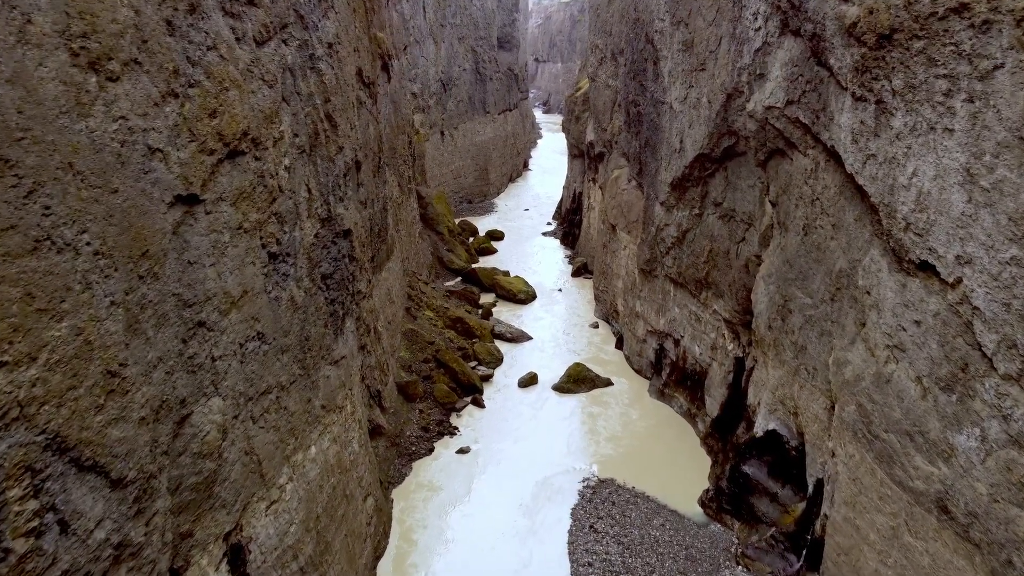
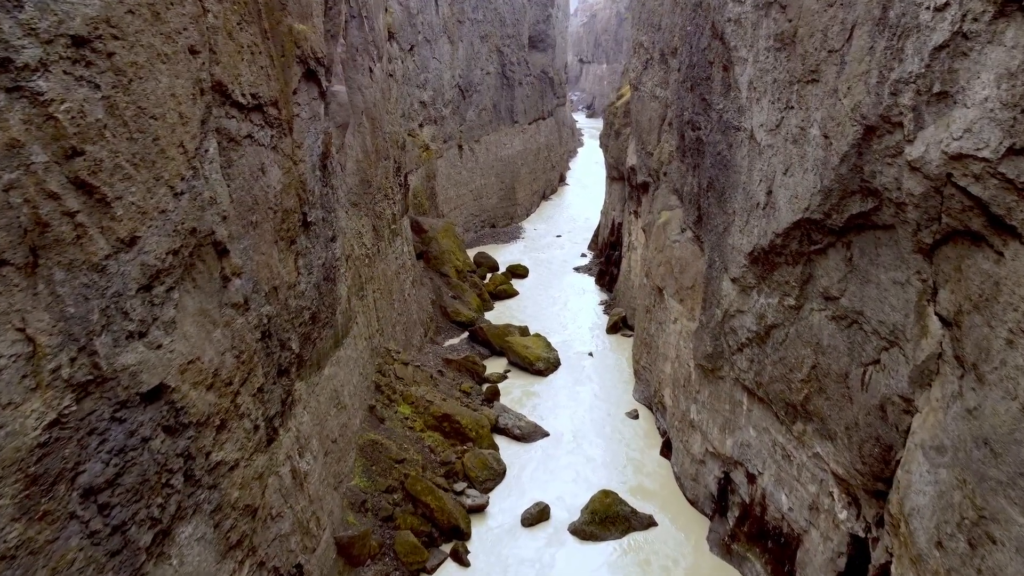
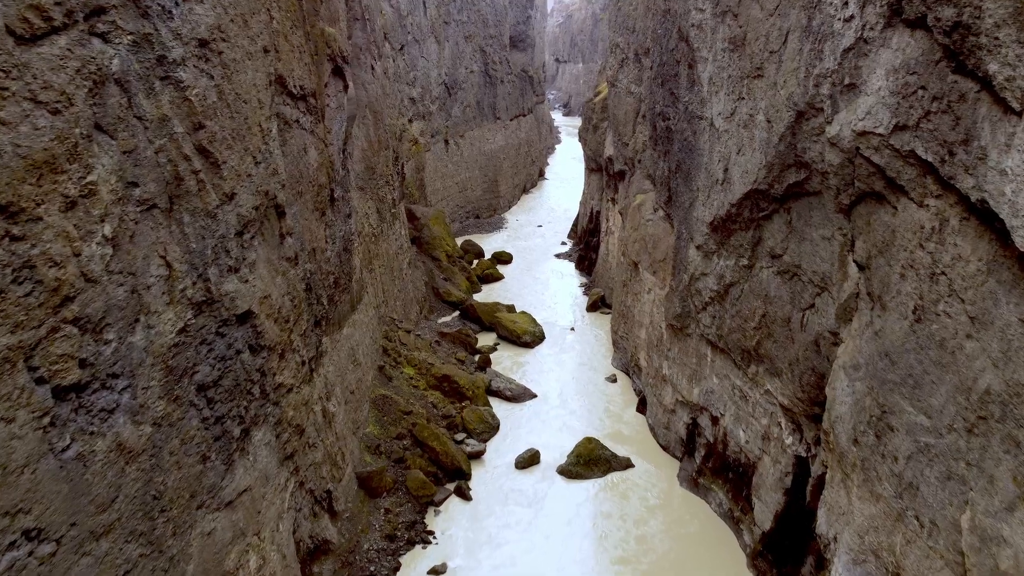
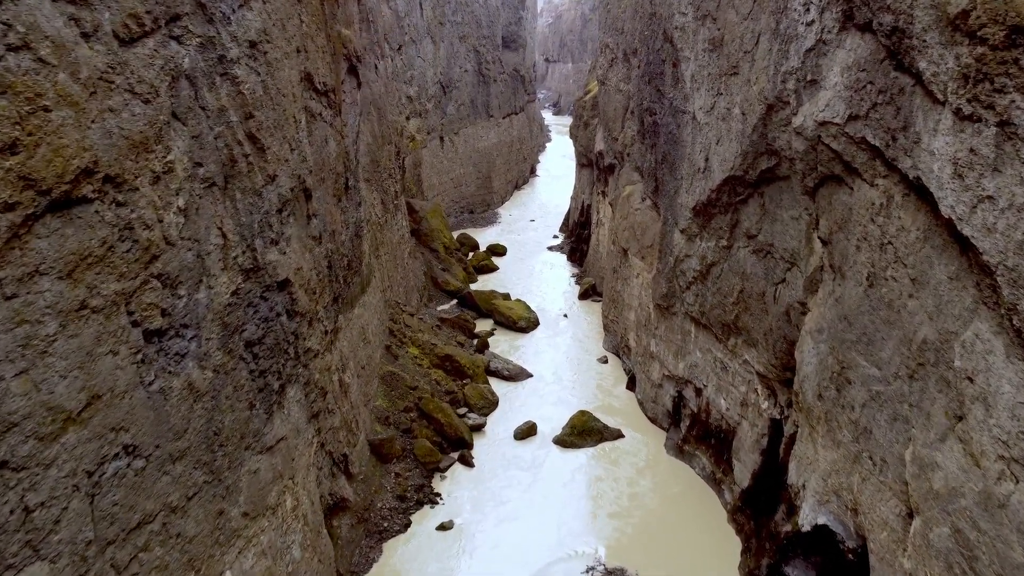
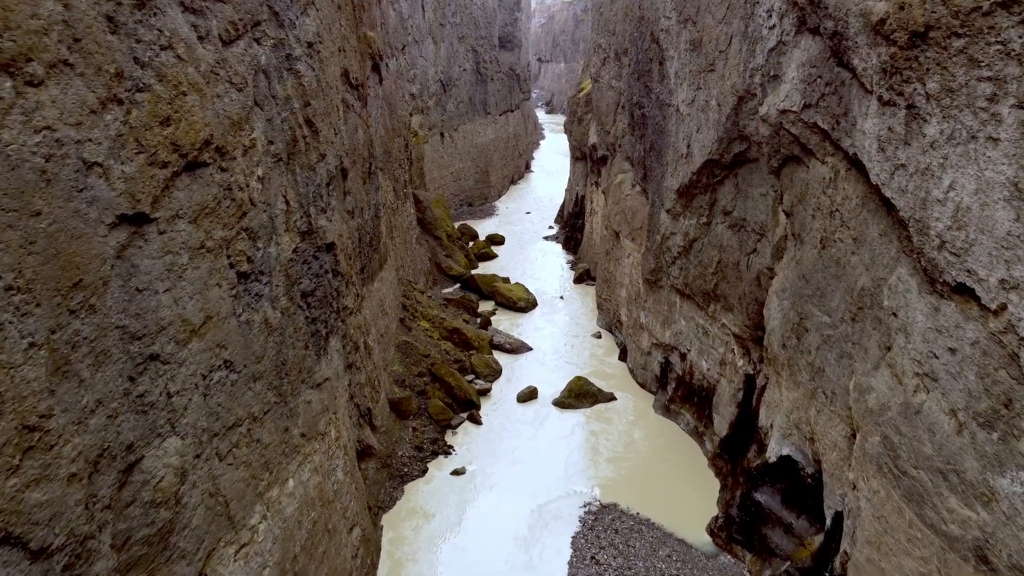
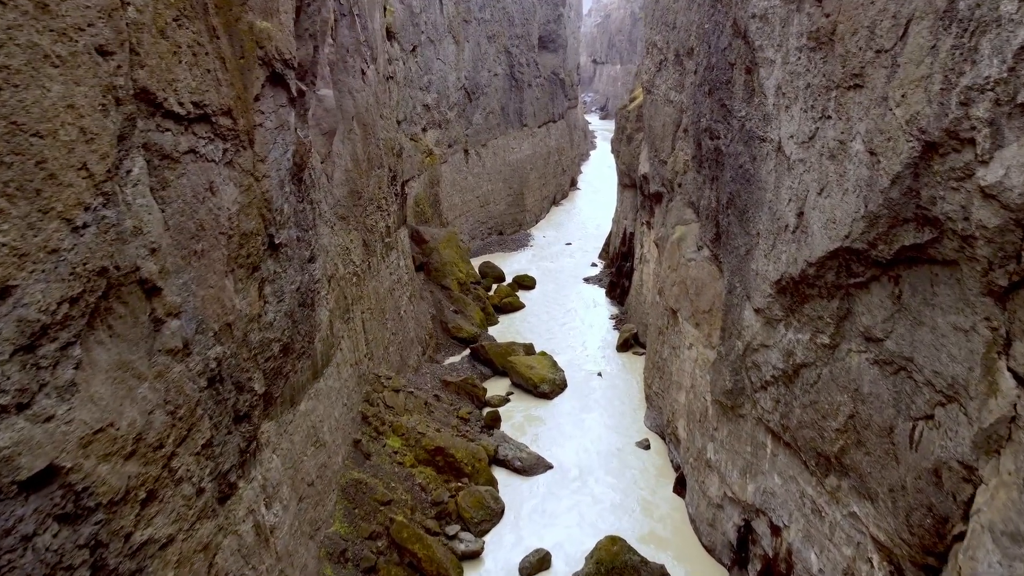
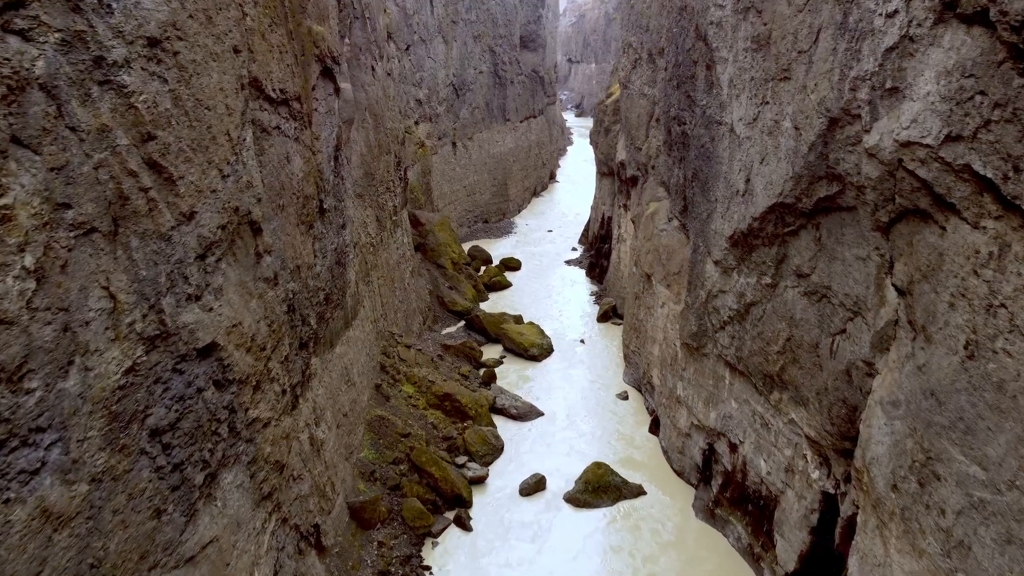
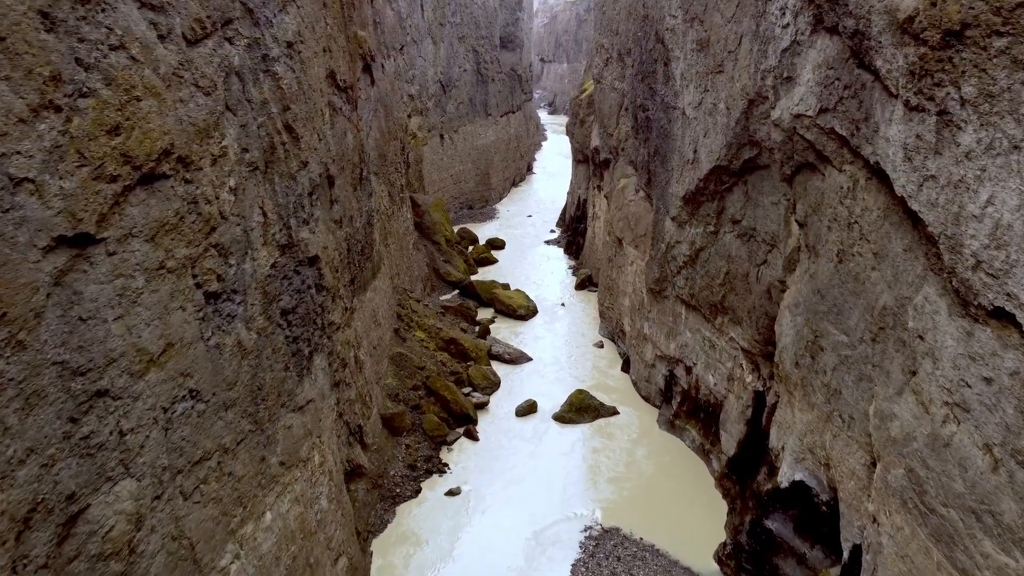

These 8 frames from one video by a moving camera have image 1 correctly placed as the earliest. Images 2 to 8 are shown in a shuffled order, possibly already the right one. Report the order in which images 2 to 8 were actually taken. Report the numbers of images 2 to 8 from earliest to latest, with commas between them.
5, 8, 4, 3, 7, 2, 6
